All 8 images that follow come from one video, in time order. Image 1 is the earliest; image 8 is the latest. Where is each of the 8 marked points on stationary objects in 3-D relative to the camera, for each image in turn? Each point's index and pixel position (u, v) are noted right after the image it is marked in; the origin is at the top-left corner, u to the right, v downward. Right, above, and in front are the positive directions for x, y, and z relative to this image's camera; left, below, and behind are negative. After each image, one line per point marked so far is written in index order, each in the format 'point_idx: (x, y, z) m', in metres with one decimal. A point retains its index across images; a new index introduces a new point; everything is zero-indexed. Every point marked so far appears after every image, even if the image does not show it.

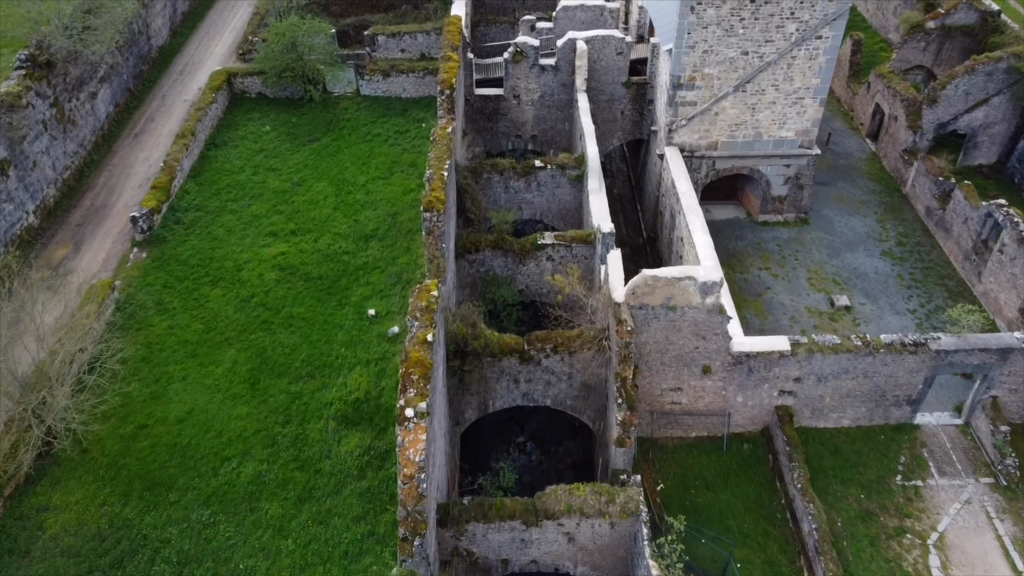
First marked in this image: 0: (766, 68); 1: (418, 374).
0: (+6.4, +5.5, +19.9) m
1: (-1.3, -1.2, +11.2) m
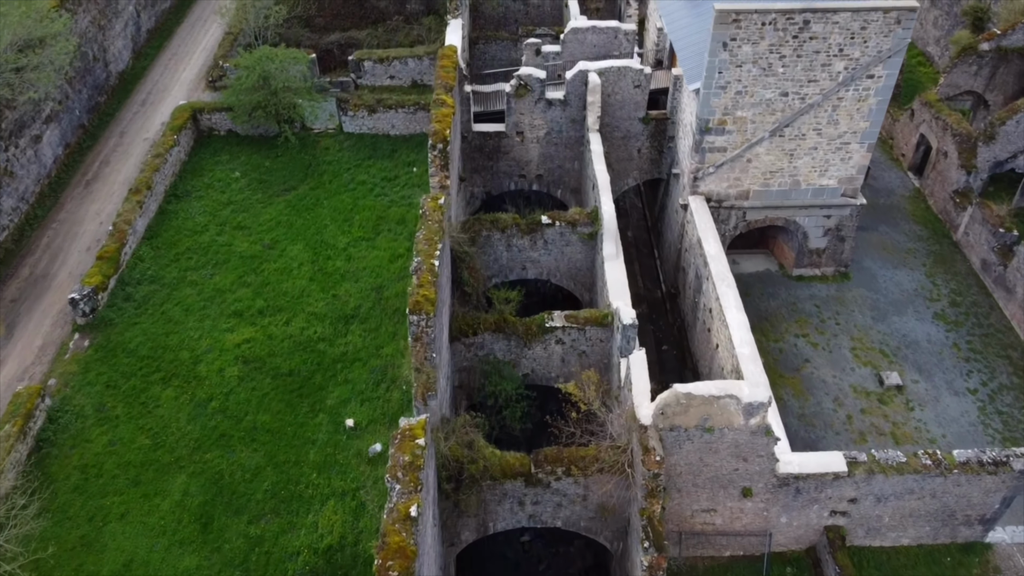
0: (+6.5, +3.9, +17.3) m
1: (-1.3, -3.1, +8.8) m
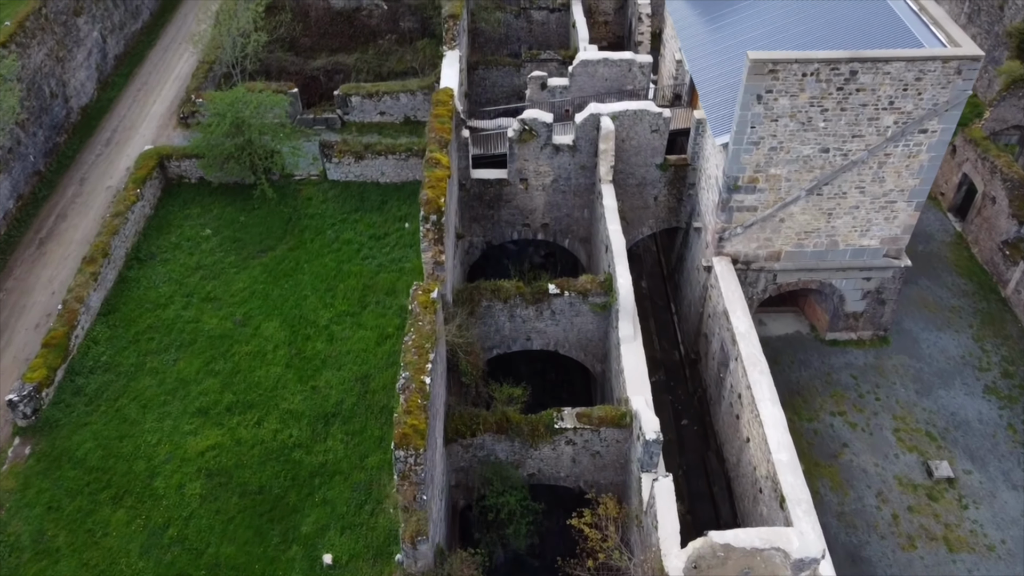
0: (+6.5, +2.3, +15.3) m
1: (-1.2, -4.9, +6.9) m
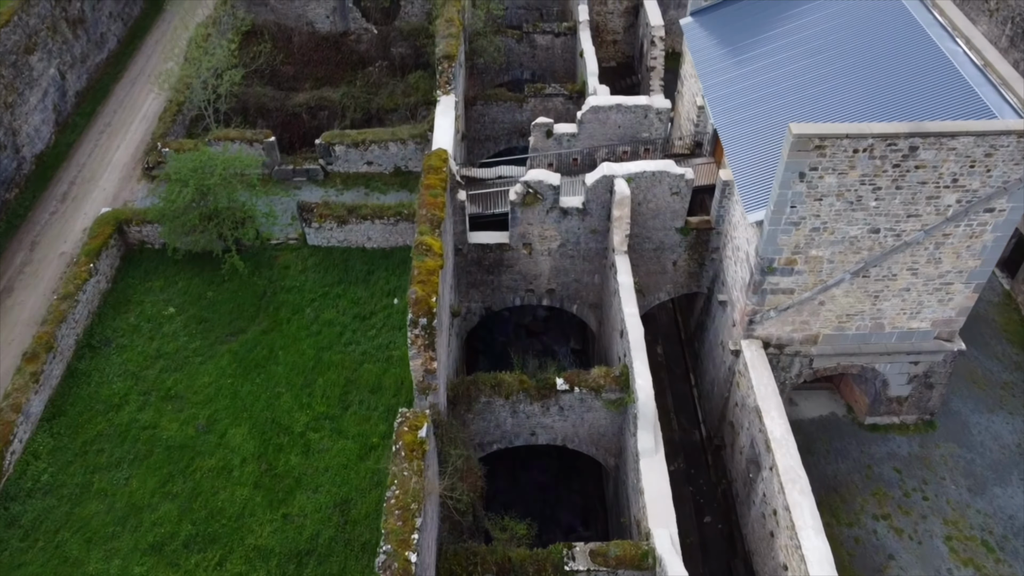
0: (+6.6, +0.7, +13.3) m
1: (-1.2, -6.7, +5.1) m
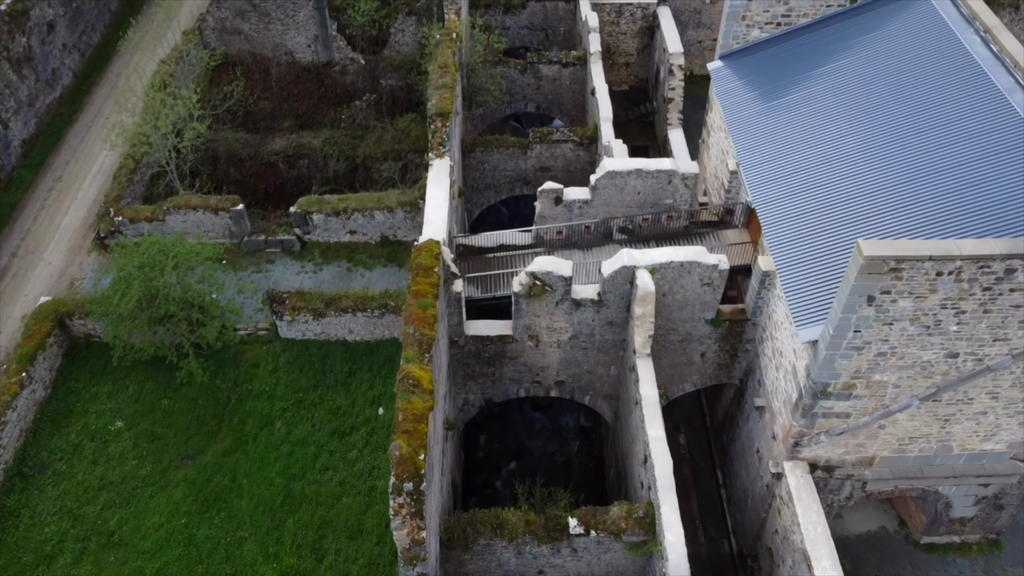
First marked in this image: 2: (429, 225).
0: (+6.6, -1.2, +11.1) m
1: (-1.1, -8.8, +3.2) m
2: (-1.4, +1.1, +13.8) m
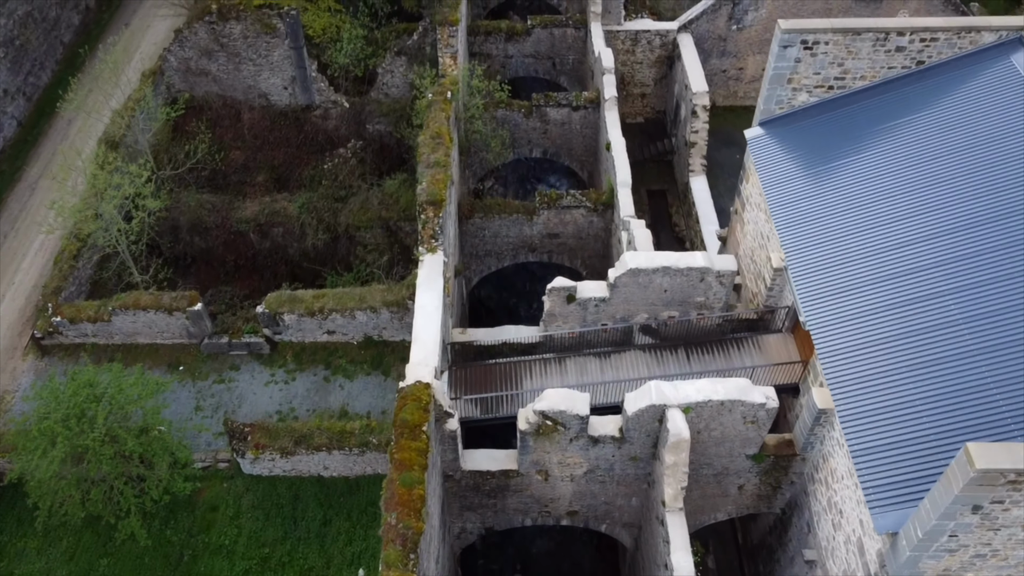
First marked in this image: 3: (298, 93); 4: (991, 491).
0: (+6.7, -3.2, +9.0) m
1: (-1.1, -11.1, +1.3) m
2: (-1.4, -0.8, +11.6) m
3: (-5.0, +4.5, +18.3) m
4: (+4.6, -2.0, +7.6) m
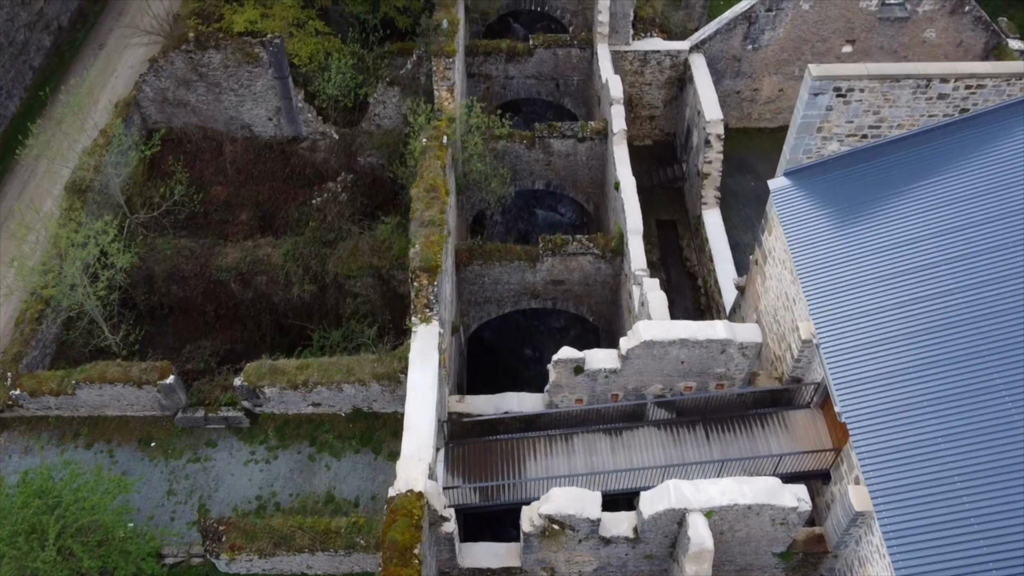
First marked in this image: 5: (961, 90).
0: (+6.7, -4.4, +7.9) m
1: (-1.0, -12.4, +0.4) m
2: (-1.3, -1.9, +10.4) m
3: (-4.9, +3.5, +17.0) m
4: (+4.7, -3.2, +6.5) m
5: (+6.6, +2.9, +11.7) m
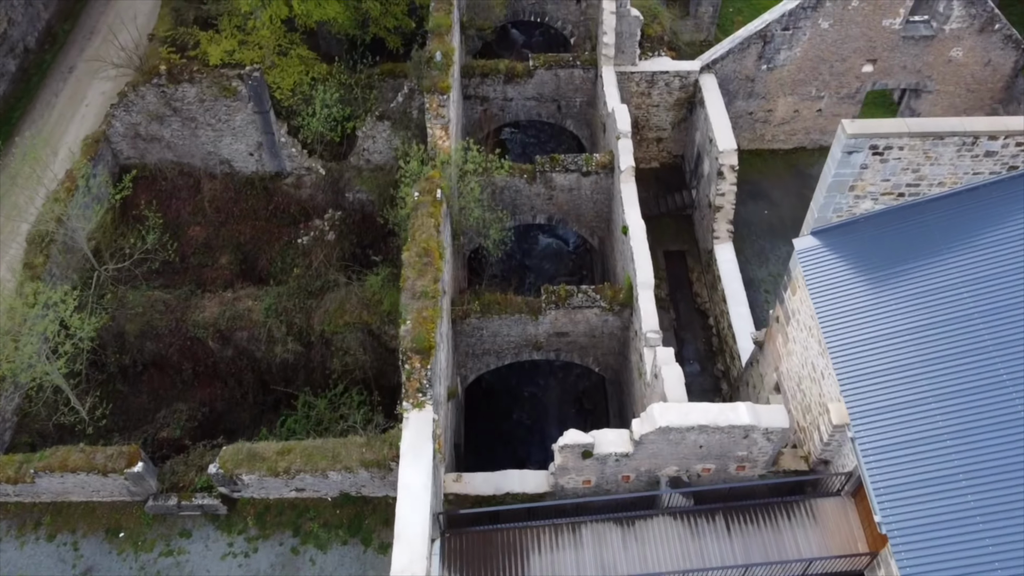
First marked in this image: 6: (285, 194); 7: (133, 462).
0: (+6.8, -5.5, +6.9) m
1: (-0.9, -13.8, -0.4) m
2: (-1.3, -3.0, +9.4) m
3: (-4.9, +2.6, +15.8) m
4: (+4.7, -4.3, +5.5) m
5: (+6.6, +1.9, +10.5) m
6: (-4.6, +1.9, +15.9) m
7: (-5.4, -2.5, +10.8) m
